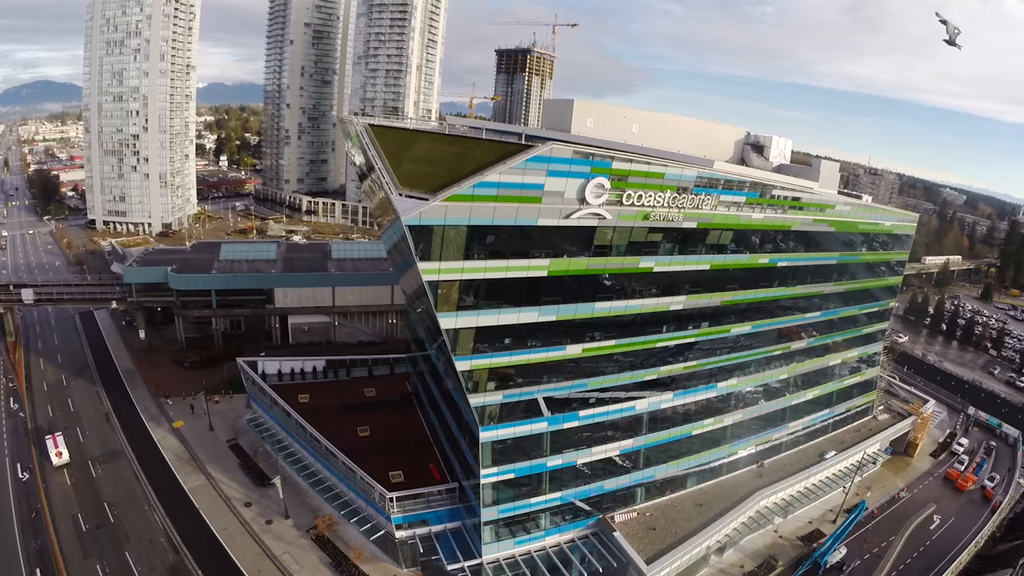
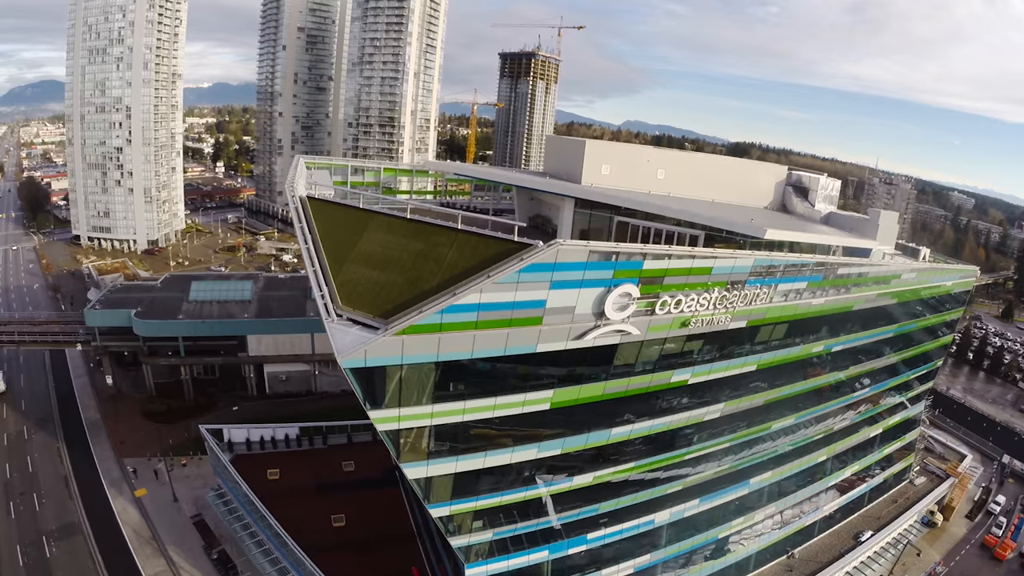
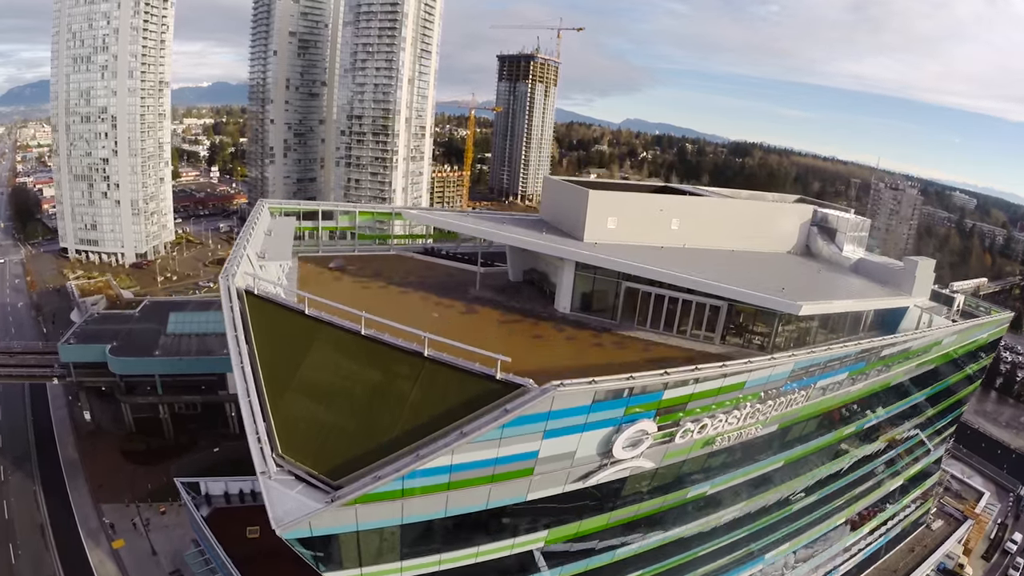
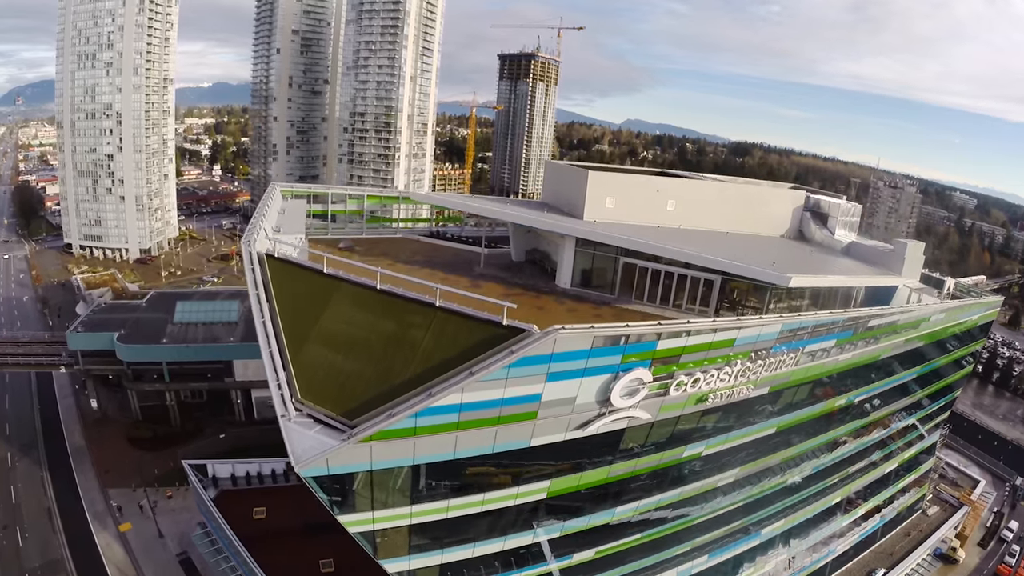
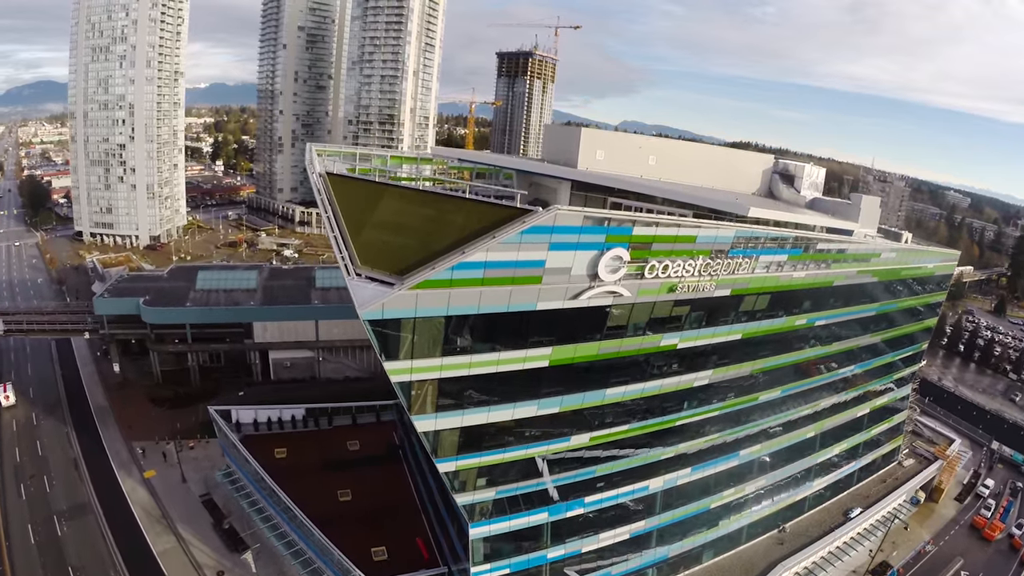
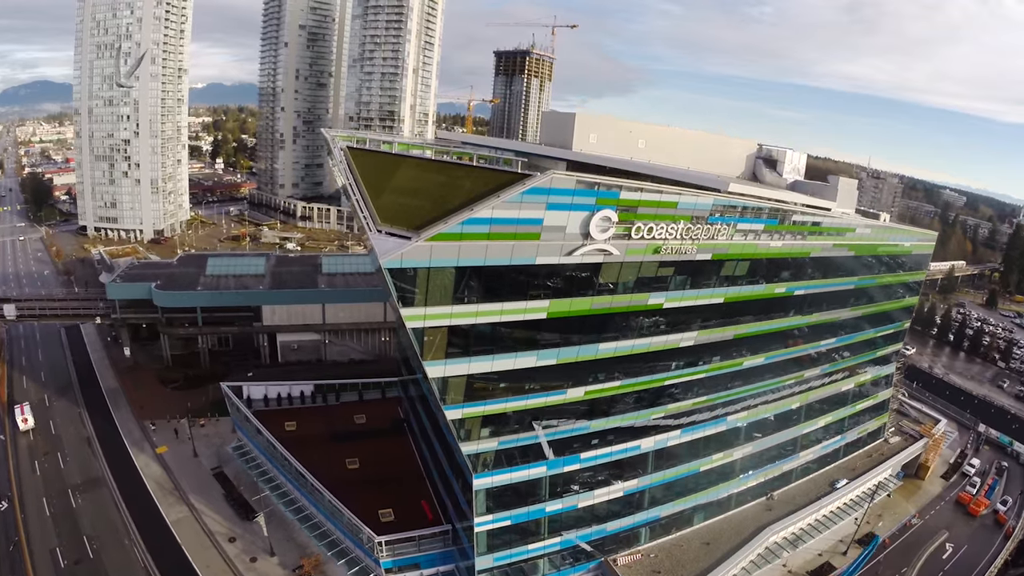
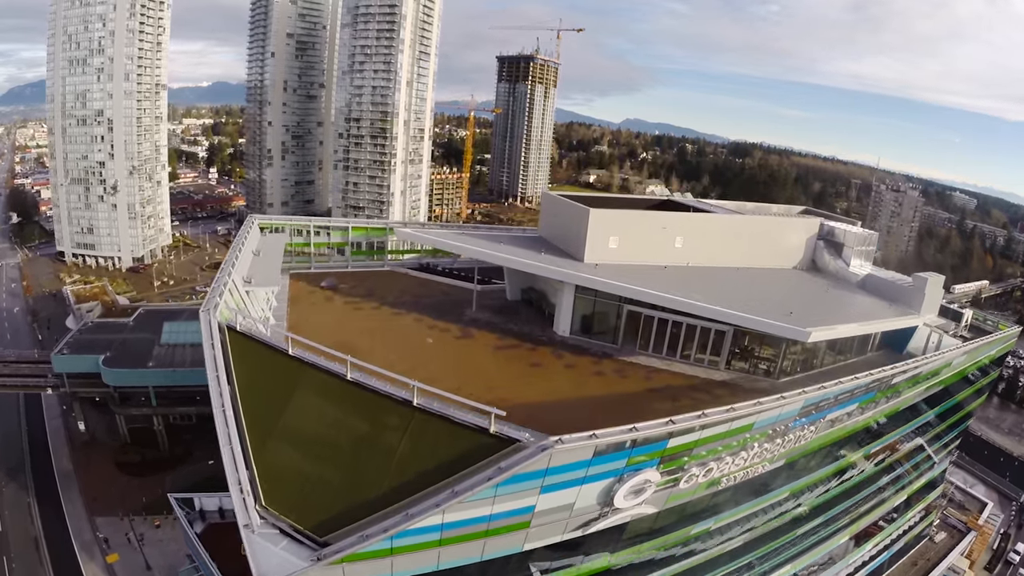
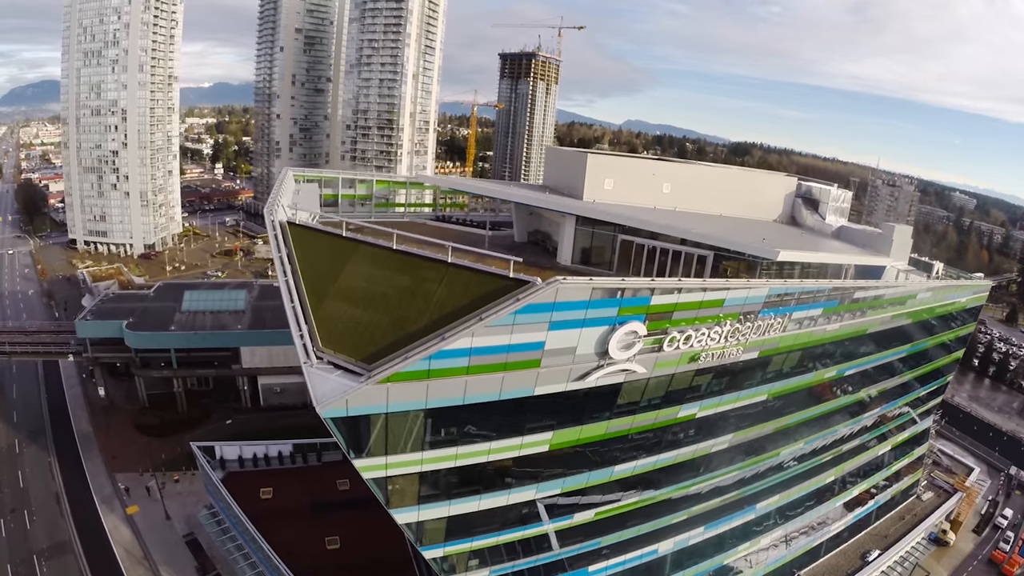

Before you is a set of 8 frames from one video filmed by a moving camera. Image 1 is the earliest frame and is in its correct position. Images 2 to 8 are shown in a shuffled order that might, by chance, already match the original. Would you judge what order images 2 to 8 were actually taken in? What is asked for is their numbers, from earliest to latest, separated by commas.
6, 5, 2, 8, 4, 3, 7
